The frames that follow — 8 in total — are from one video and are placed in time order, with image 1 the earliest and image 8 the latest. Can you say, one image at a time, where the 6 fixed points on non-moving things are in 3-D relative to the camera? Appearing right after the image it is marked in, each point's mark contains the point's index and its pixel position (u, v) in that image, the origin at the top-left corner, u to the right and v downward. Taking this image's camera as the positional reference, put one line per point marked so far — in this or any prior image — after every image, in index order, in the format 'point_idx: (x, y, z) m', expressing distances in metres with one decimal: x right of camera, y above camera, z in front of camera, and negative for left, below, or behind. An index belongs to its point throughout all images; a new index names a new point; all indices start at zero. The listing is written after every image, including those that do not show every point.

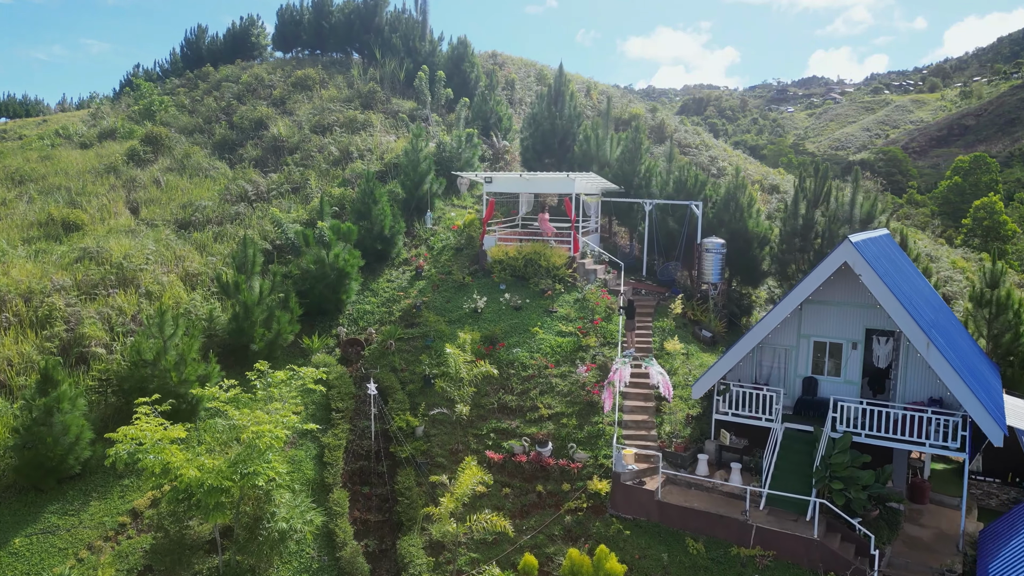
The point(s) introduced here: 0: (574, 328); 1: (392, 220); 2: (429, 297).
0: (+1.4, -0.9, +16.2) m
1: (-3.2, +1.8, +19.7) m
2: (-2.1, -0.2, +18.1) m
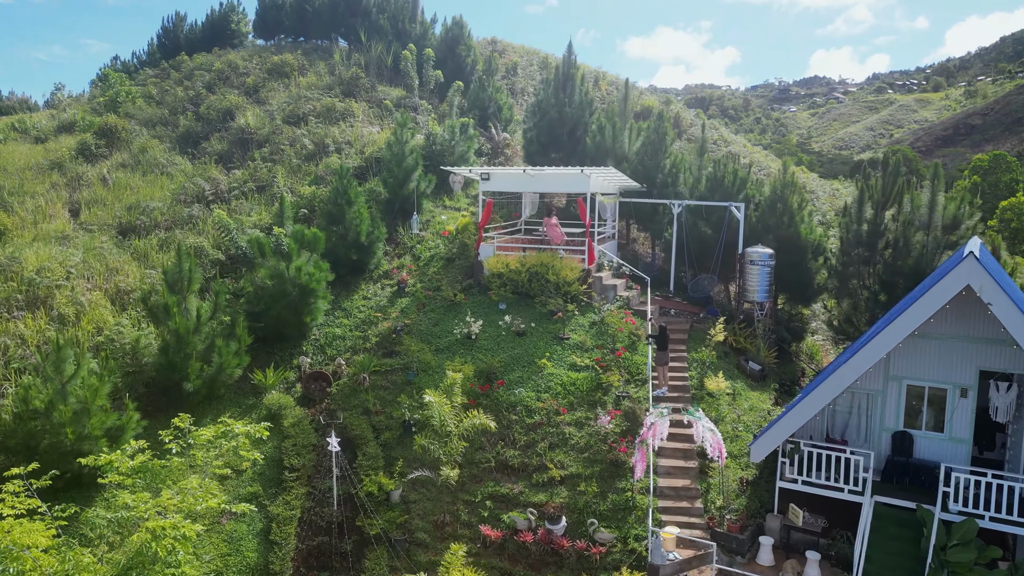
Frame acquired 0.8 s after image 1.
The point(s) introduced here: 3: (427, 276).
0: (+1.4, -1.3, +13.0) m
1: (-3.2, +1.4, +16.5) m
2: (-2.0, -0.6, +14.8) m
3: (-1.9, +0.3, +16.2) m
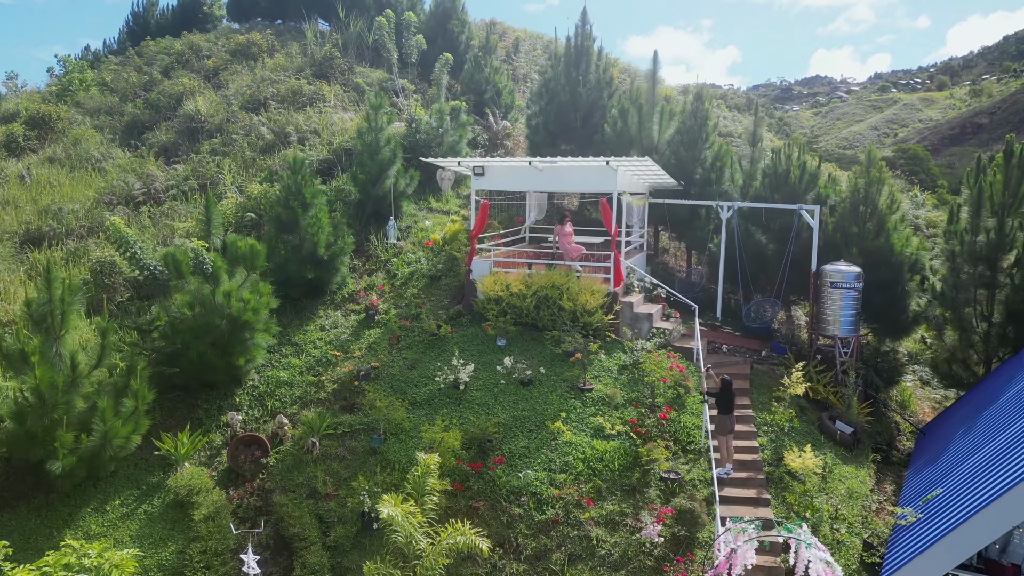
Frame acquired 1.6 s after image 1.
0: (+1.4, -1.8, +9.4) m
1: (-3.2, +1.0, +12.9) m
2: (-2.0, -1.1, +11.2) m
3: (-1.8, -0.2, +12.5) m
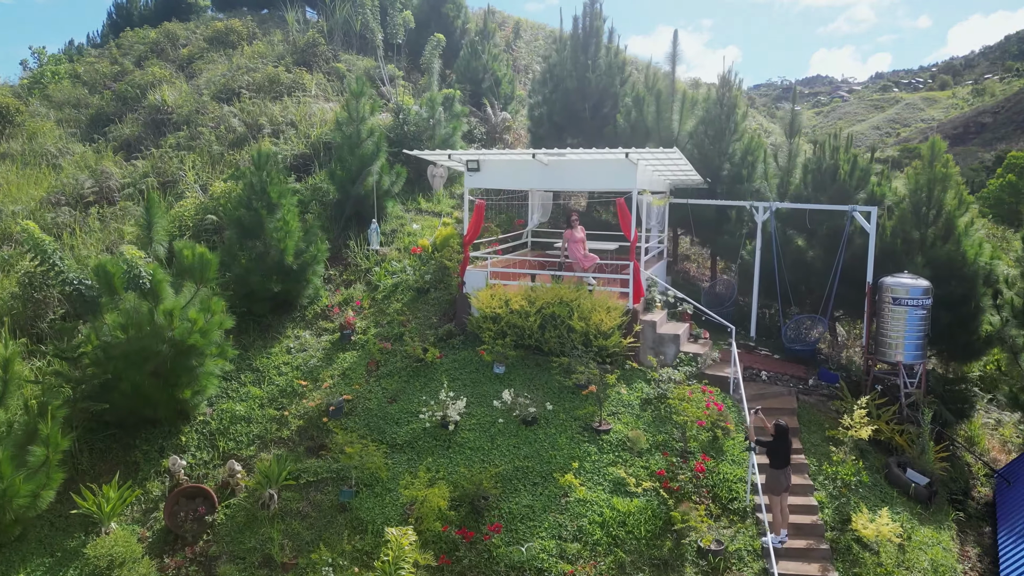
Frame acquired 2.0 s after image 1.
0: (+1.4, -2.0, +7.6) m
1: (-3.2, +0.7, +11.1) m
2: (-2.0, -1.3, +9.4) m
3: (-1.8, -0.4, +10.7) m
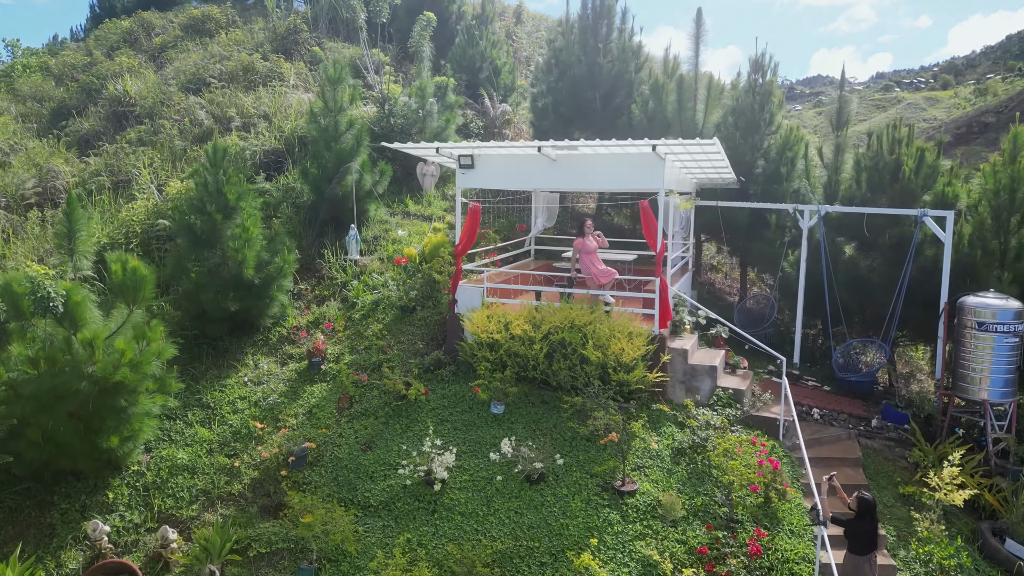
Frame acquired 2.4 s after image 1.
0: (+1.5, -2.2, +5.9) m
1: (-3.1, +0.5, +9.4) m
2: (-2.0, -1.5, +7.8) m
3: (-1.8, -0.6, +9.1) m
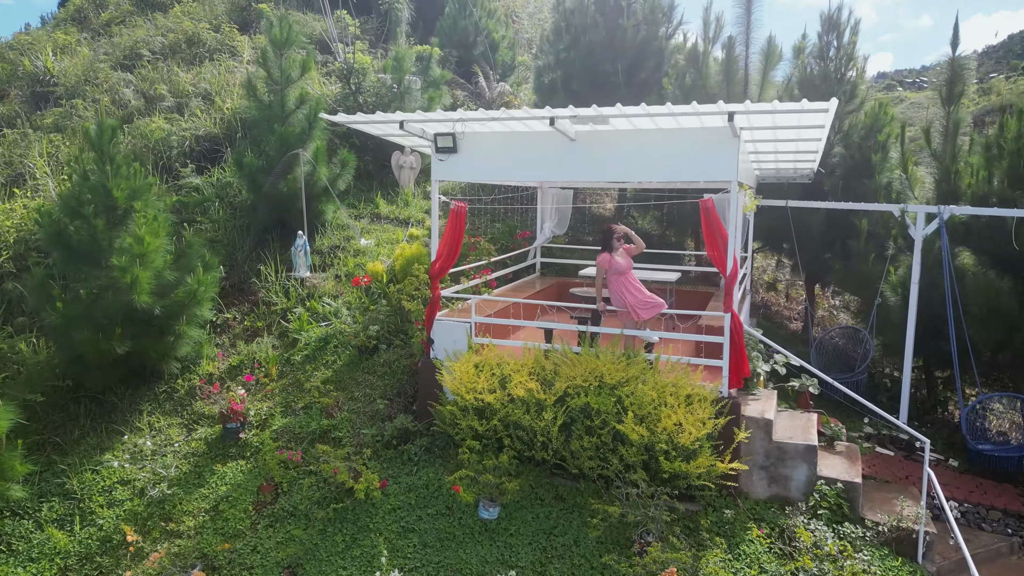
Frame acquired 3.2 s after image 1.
0: (+1.5, -2.5, +3.4) m
1: (-3.1, +0.2, +6.8) m
2: (-2.0, -1.8, +5.2) m
3: (-1.8, -0.9, +6.5) m
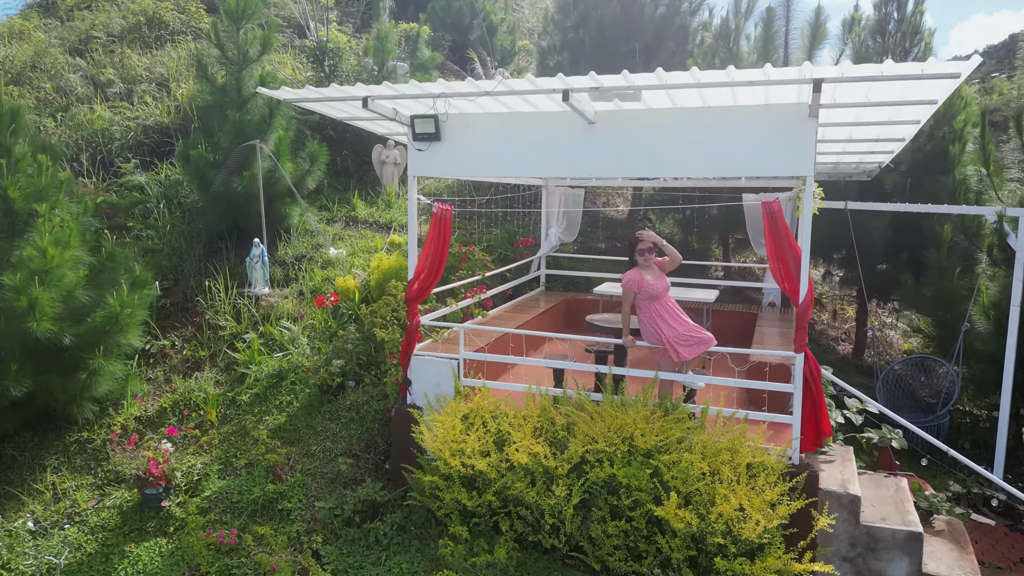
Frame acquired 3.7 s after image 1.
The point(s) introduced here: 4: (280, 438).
0: (+1.4, -2.7, +2.0) m
1: (-3.2, 0.0, +5.5) m
2: (-2.0, -2.0, +3.9) m
3: (-1.8, -1.1, +5.2) m
4: (-1.6, -1.0, +5.2) m
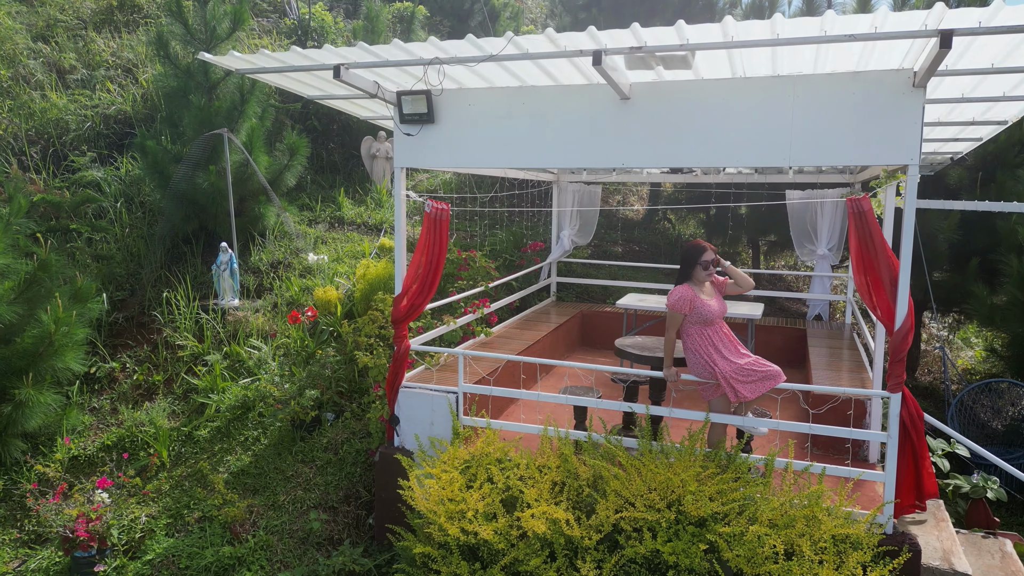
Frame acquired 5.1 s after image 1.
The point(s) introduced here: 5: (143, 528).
0: (+1.5, -2.8, +1.1) m
1: (-3.1, 0.0, +4.6) m
2: (-1.9, -2.1, +3.0) m
3: (-1.8, -1.2, +4.3) m
4: (-1.6, -1.1, +4.3) m
5: (-2.1, -1.3, +4.1) m
